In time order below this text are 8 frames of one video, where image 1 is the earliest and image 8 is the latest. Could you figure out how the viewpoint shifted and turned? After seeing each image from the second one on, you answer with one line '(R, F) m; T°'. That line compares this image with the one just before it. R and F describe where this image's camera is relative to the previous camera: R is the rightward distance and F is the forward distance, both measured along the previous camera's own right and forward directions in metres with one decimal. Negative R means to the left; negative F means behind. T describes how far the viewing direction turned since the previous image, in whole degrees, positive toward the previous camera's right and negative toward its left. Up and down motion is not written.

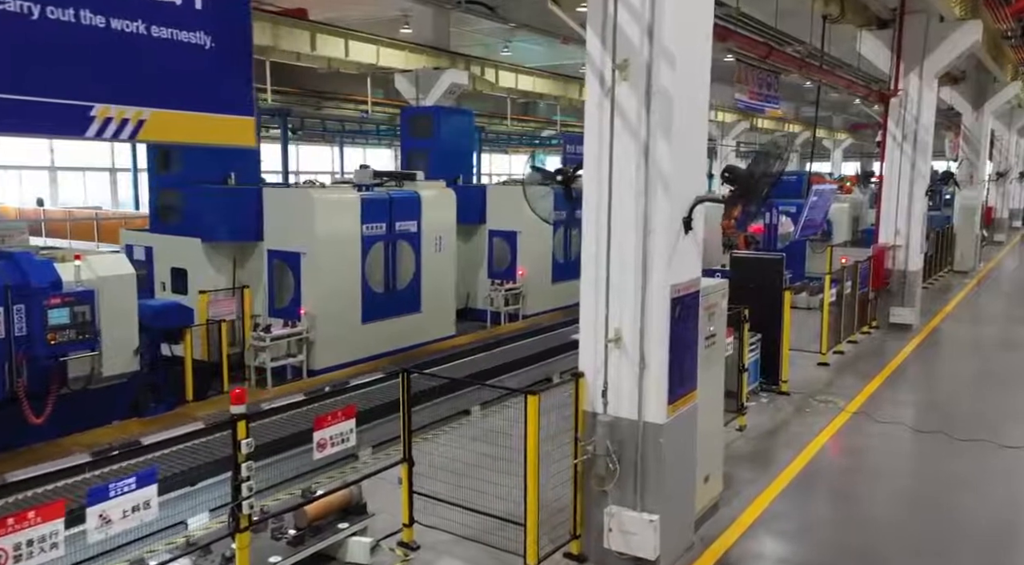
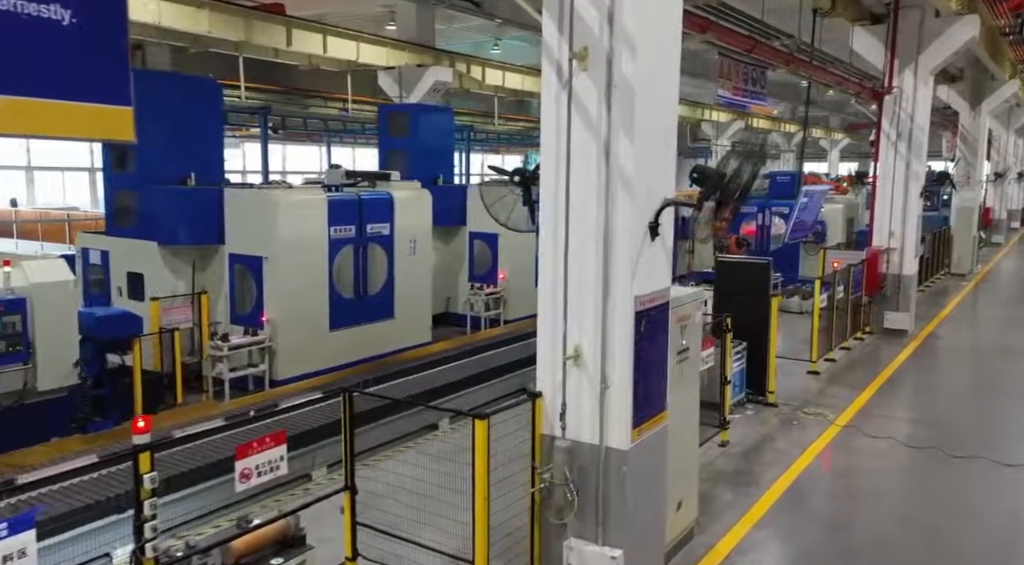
(+0.2, +0.4) m; 0°
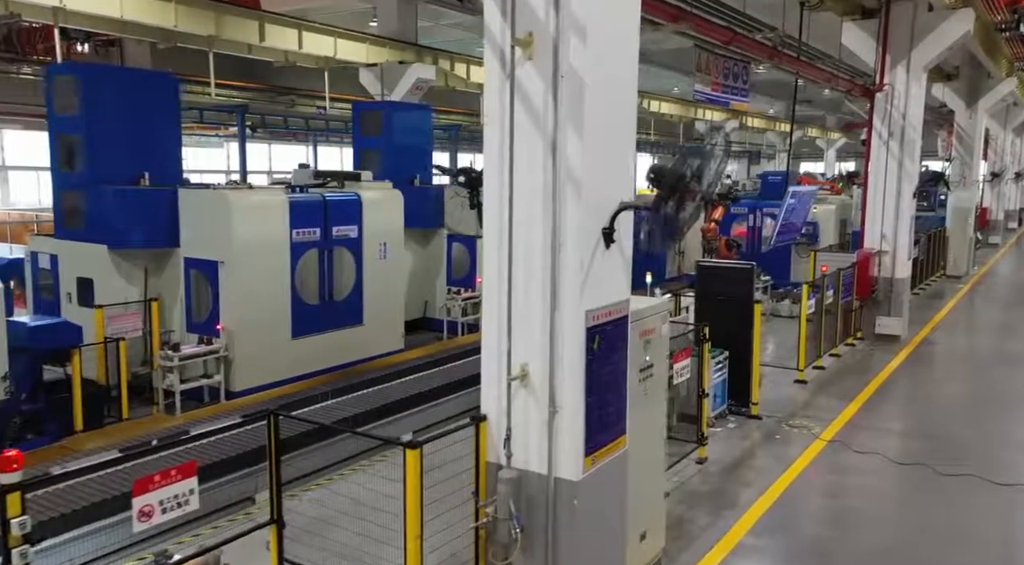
(+0.2, +0.4) m; 0°
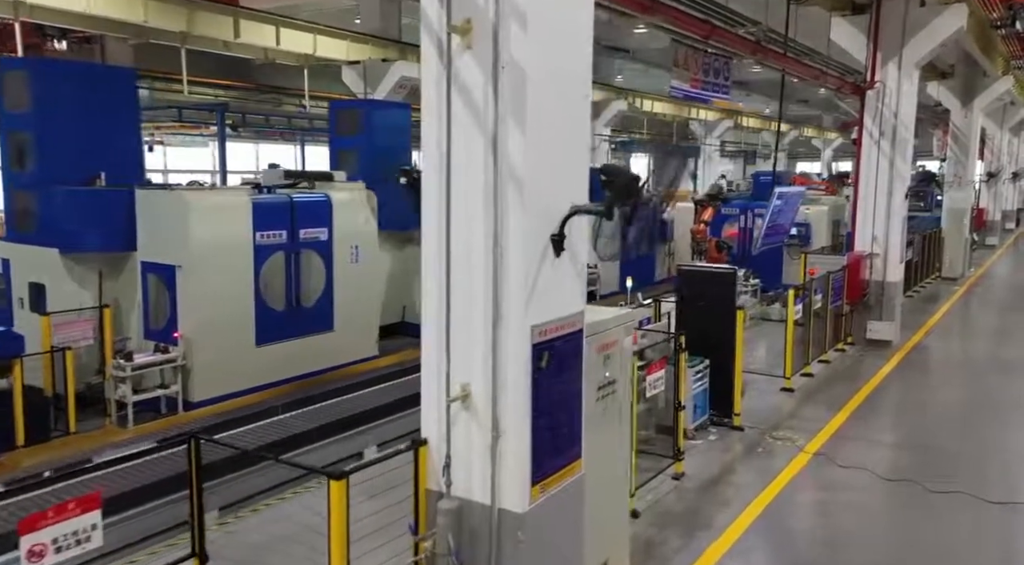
(+0.2, +0.3) m; 0°
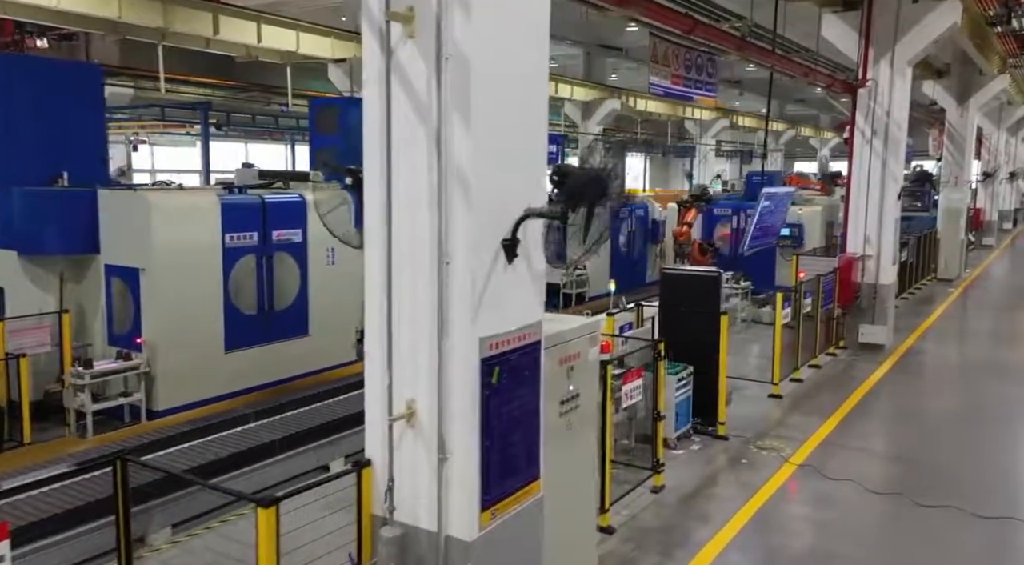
(+0.2, +0.2) m; 0°
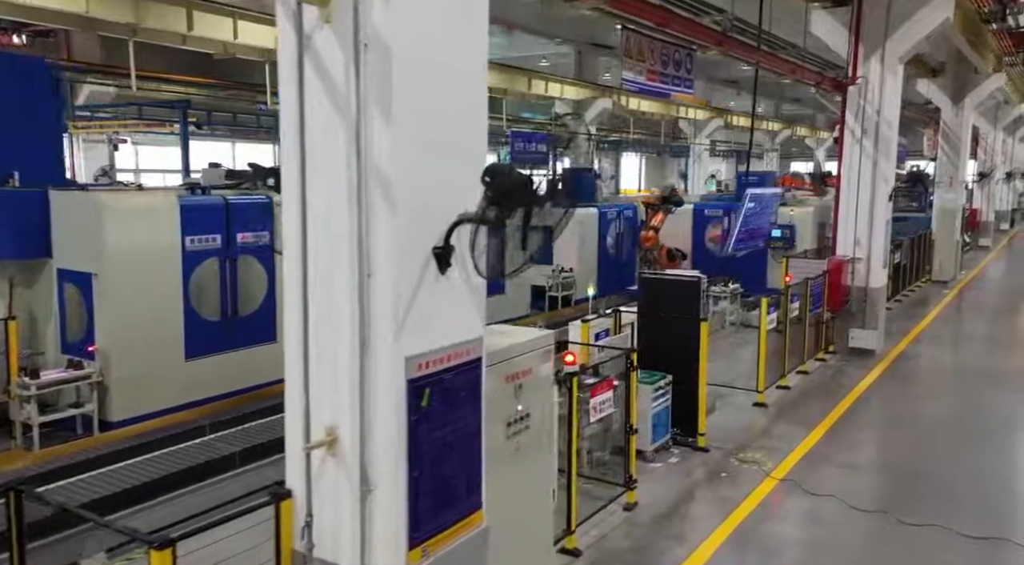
(+0.2, +0.3) m; 0°
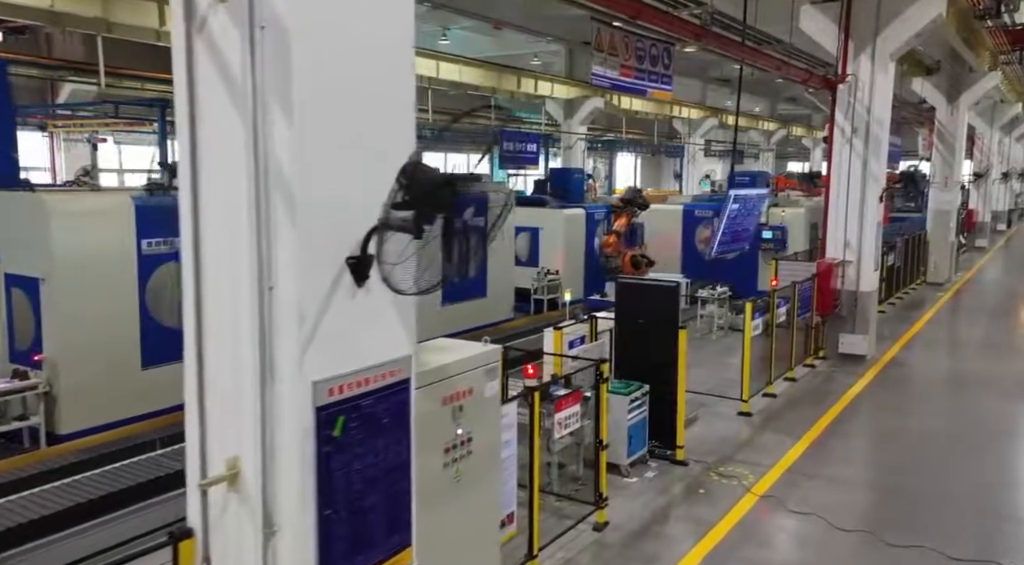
(+0.2, +0.3) m; 0°
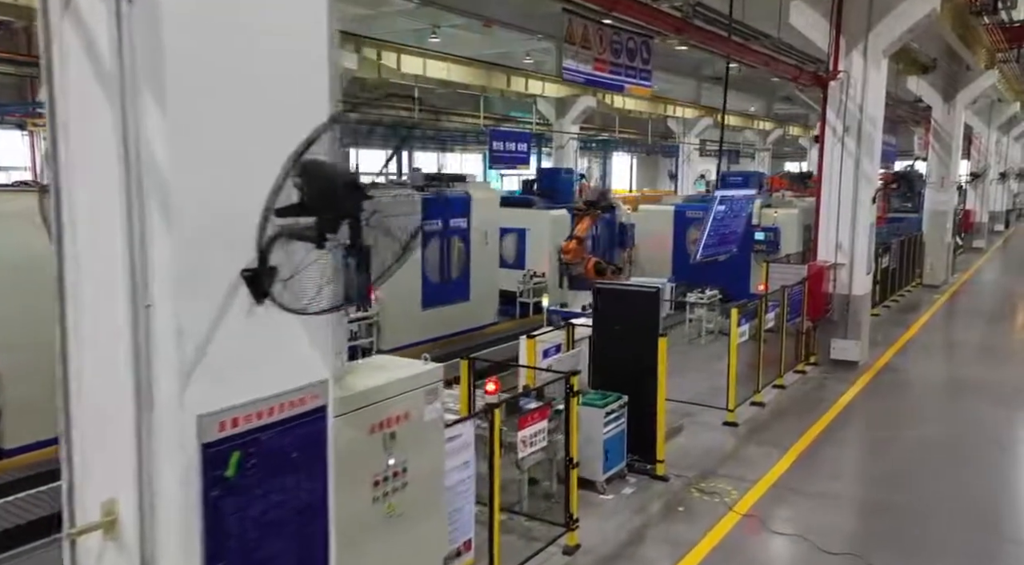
(+0.2, +0.3) m; 0°
